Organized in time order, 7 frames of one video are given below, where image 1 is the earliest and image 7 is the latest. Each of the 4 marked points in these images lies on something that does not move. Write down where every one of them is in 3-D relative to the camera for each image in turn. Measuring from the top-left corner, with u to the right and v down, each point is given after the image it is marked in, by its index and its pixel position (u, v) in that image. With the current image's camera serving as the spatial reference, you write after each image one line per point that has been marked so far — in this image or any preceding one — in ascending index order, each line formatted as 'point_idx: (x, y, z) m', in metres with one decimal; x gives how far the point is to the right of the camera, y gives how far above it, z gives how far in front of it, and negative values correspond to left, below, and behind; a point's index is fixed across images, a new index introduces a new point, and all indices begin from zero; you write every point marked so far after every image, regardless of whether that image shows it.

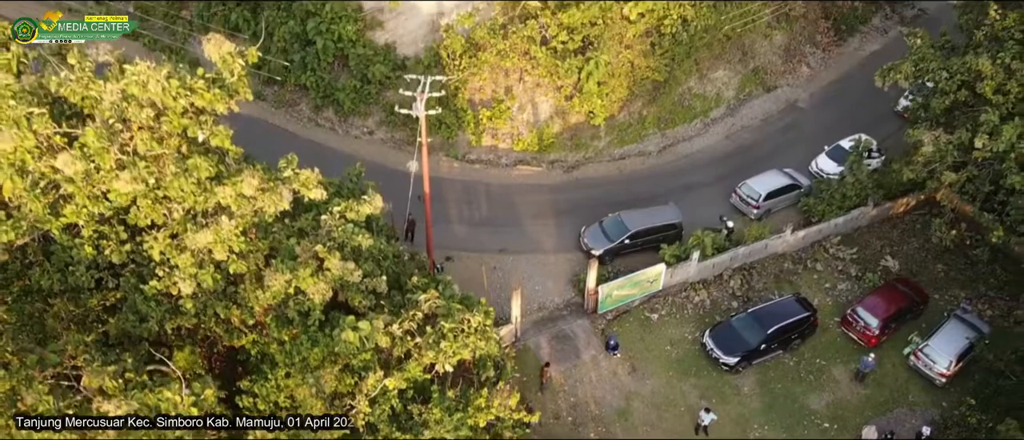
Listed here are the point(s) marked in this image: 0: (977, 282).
0: (+6.4, -0.8, +18.9) m
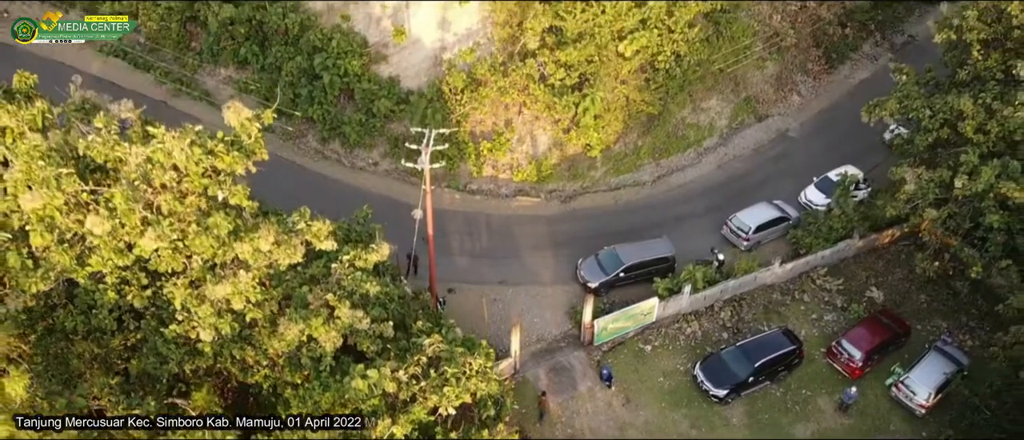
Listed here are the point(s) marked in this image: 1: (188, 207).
0: (+6.4, -1.3, +19.7) m
1: (-2.9, +0.1, +12.6) m
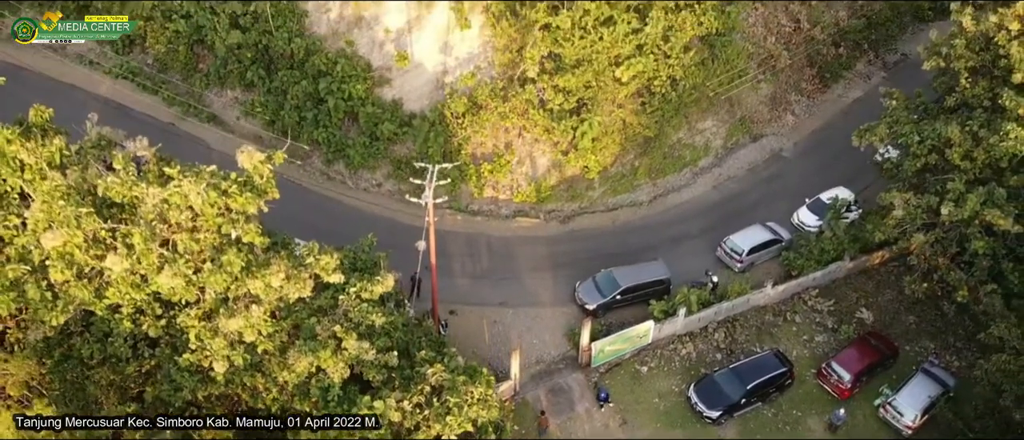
0: (+6.4, -1.7, +20.3) m
1: (-2.9, -0.2, +13.2) m
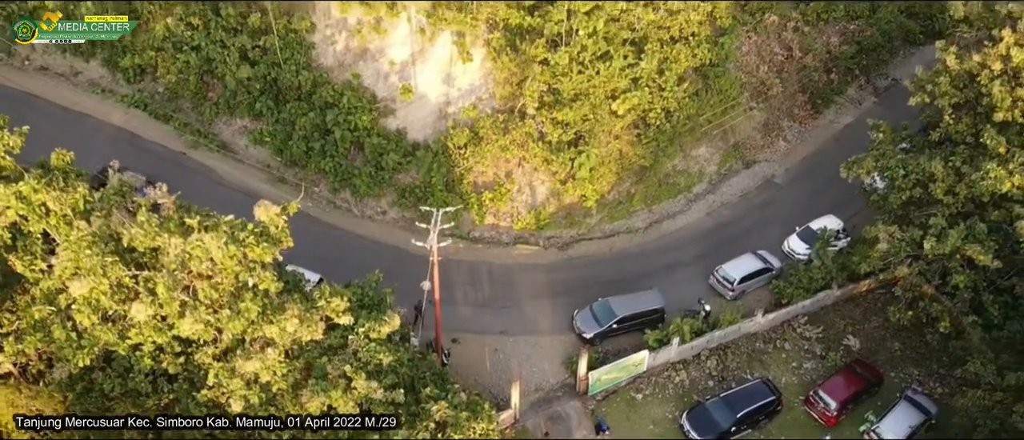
0: (+6.4, -2.2, +21.1) m
1: (-2.9, -0.7, +14.0) m
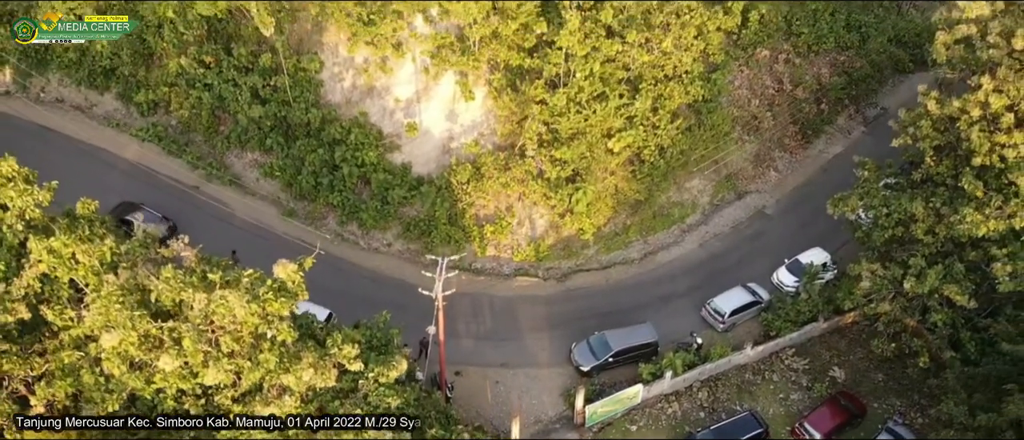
0: (+6.4, -2.8, +22.1) m
1: (-2.9, -1.3, +15.0) m
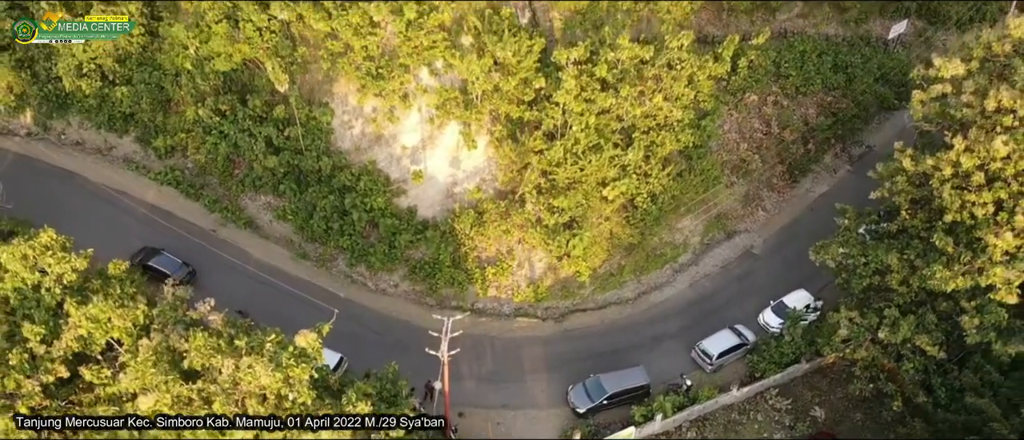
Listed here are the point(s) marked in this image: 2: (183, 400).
0: (+6.4, -3.6, +23.5) m
1: (-2.9, -2.2, +16.4) m
2: (-4.0, -2.1, +16.7) m
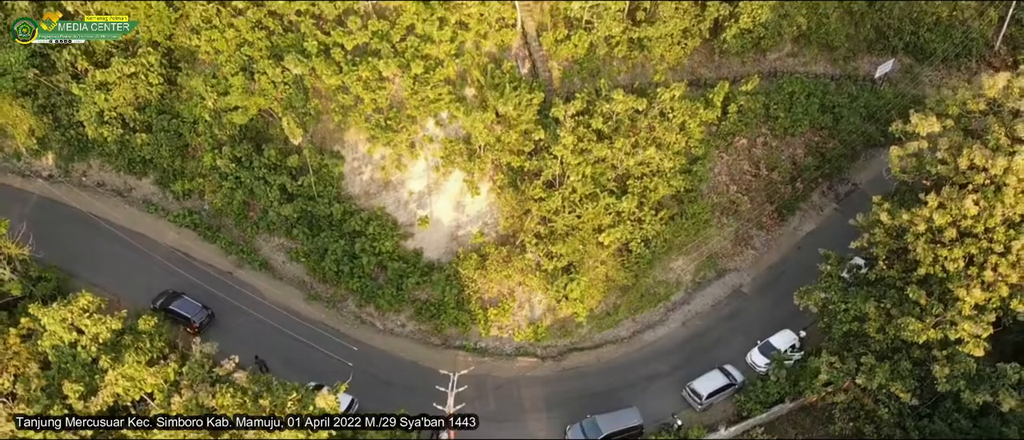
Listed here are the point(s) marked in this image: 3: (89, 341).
0: (+6.4, -4.5, +25.0) m
1: (-2.9, -3.1, +17.9) m
2: (-4.0, -3.0, +18.2) m
3: (-6.0, -1.7, +19.7) m
